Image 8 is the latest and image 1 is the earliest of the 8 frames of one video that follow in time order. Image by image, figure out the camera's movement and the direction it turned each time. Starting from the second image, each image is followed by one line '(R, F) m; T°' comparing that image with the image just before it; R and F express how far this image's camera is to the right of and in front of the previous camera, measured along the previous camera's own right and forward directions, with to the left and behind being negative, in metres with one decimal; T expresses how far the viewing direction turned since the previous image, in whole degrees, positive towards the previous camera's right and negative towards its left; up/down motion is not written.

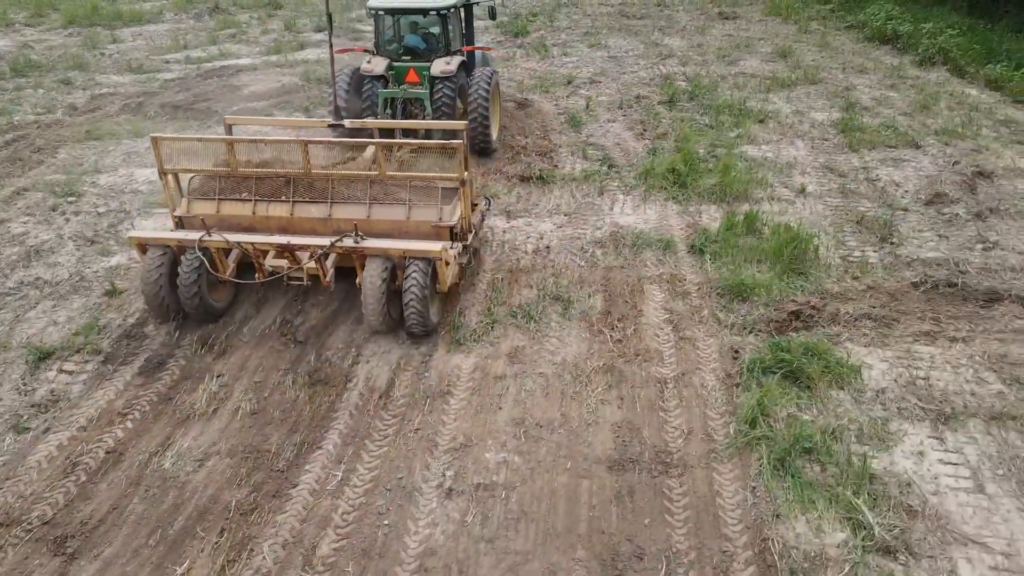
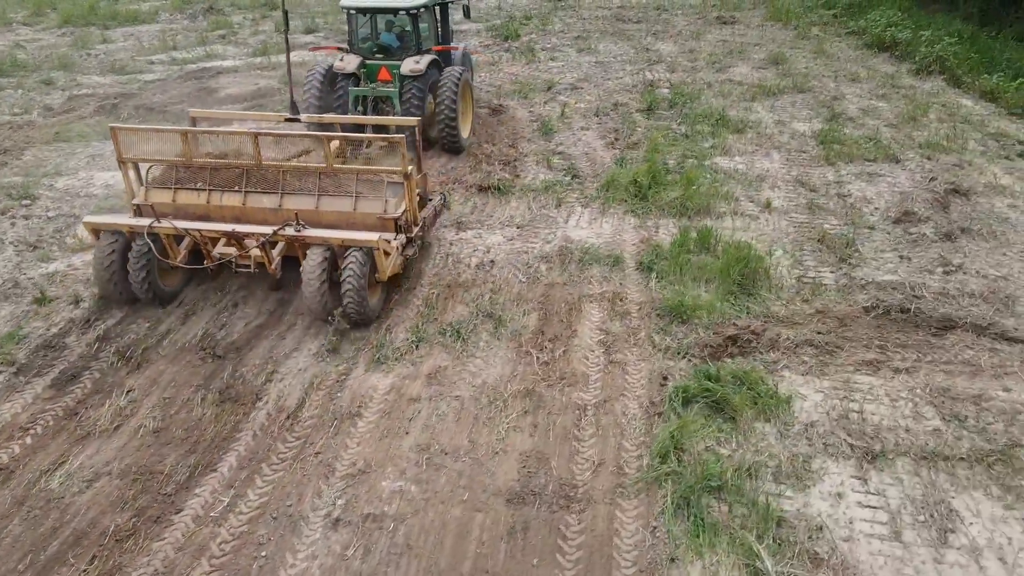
(+0.7, +0.2) m; -2°
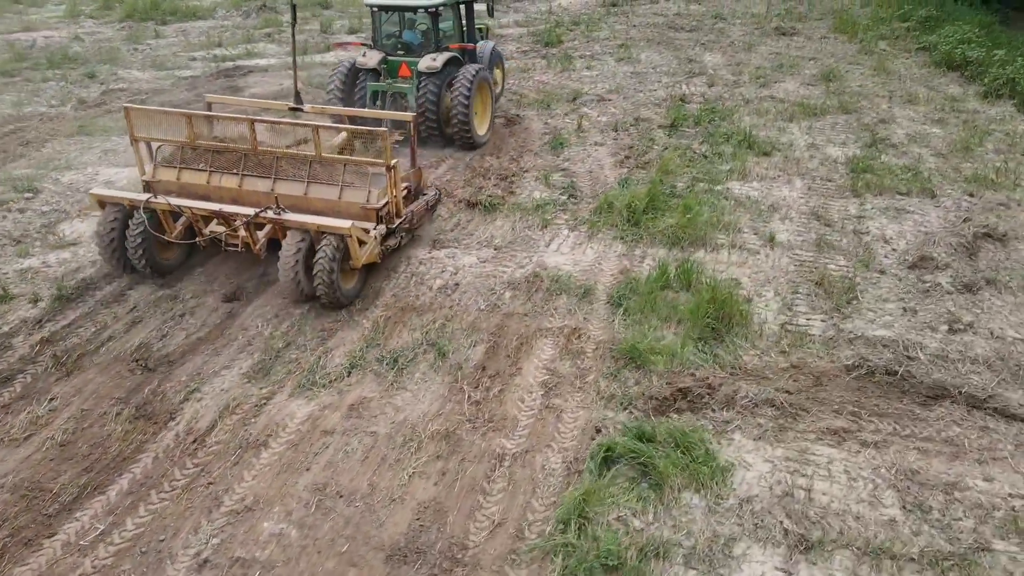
(+0.9, +0.4) m; -6°
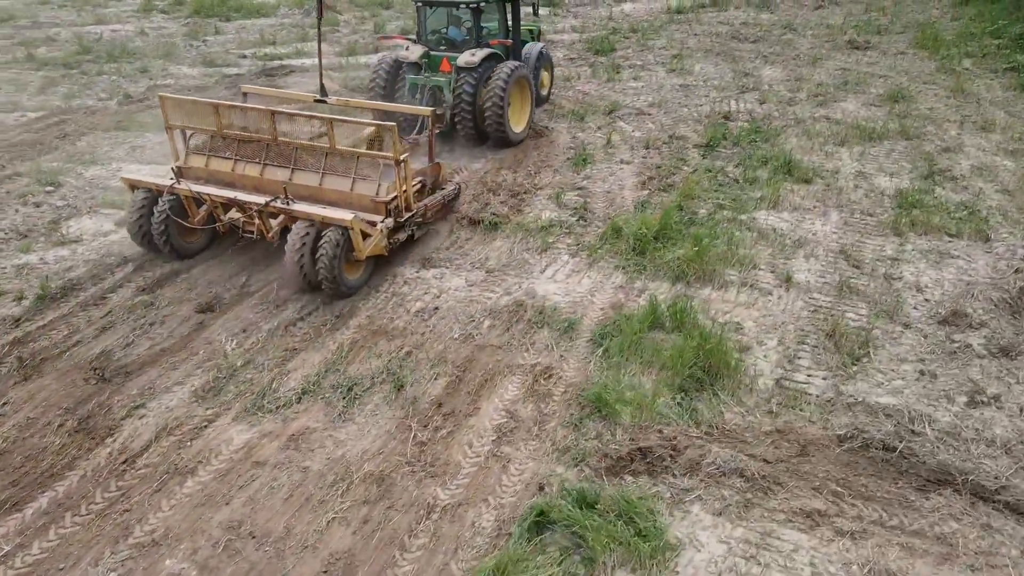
(+0.7, +0.4) m; -6°
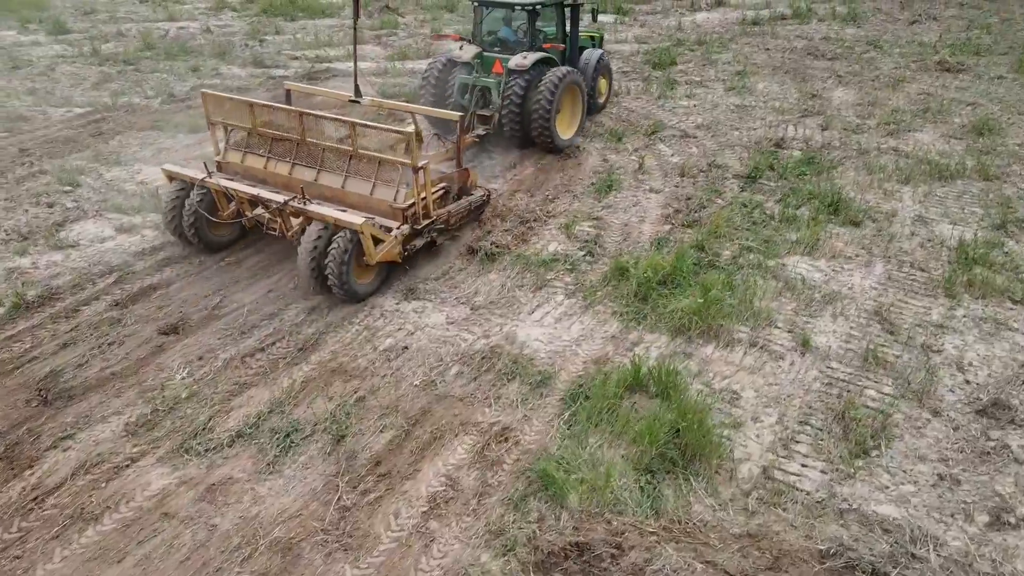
(+0.7, +0.5) m; -6°
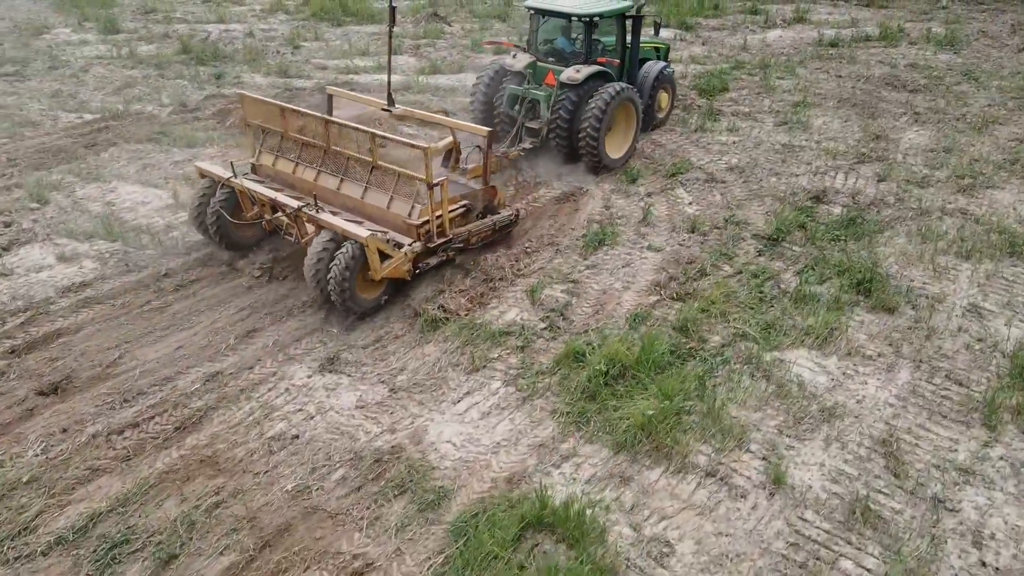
(+1.0, +0.9) m; -7°
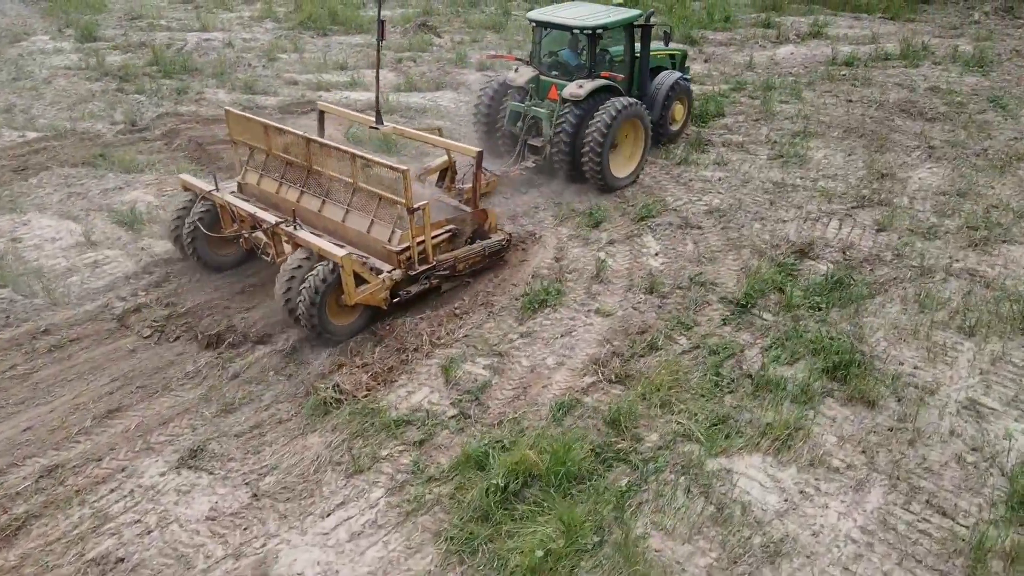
(+0.8, +0.8) m; -2°
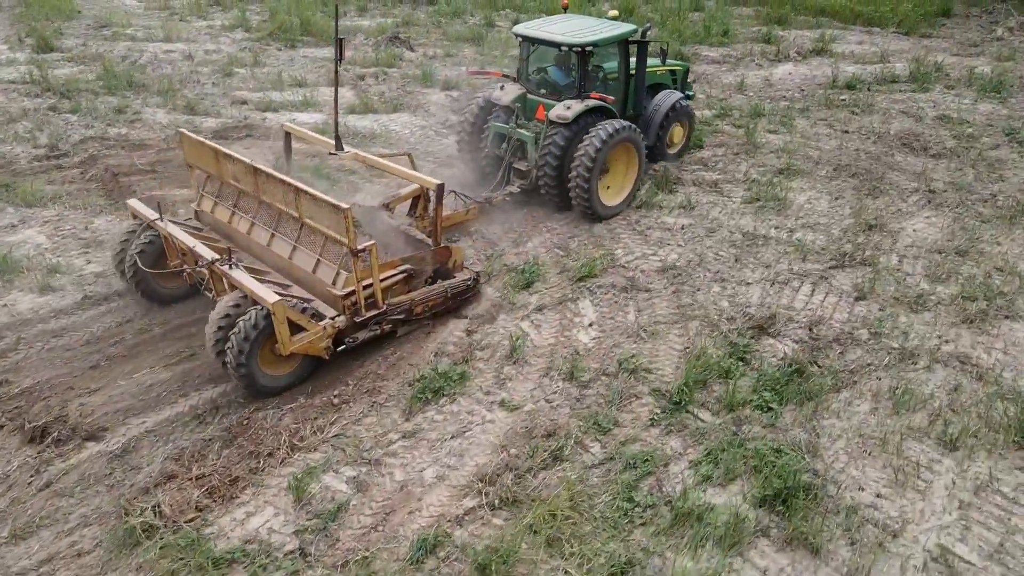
(+0.8, +0.9) m; -2°
